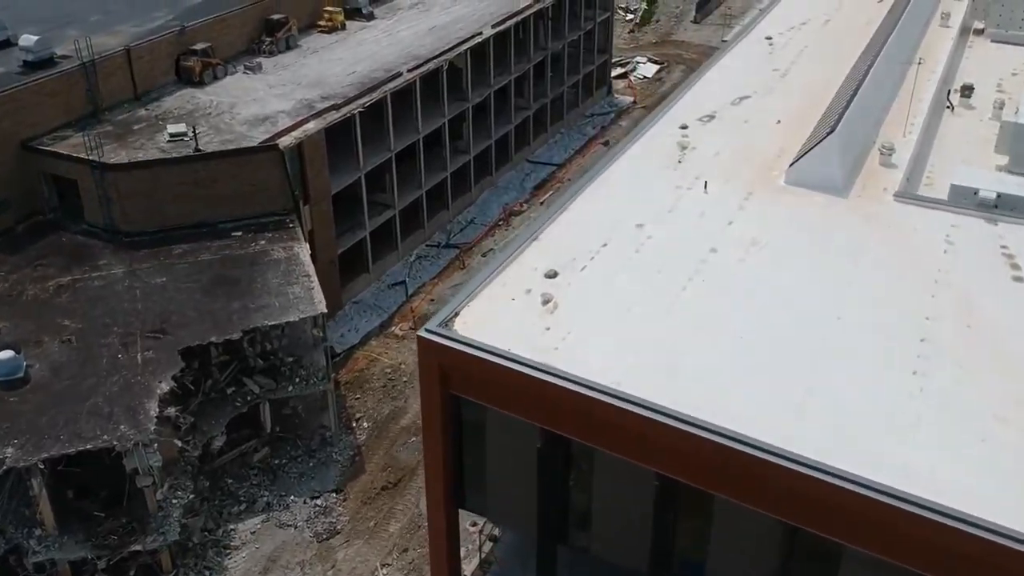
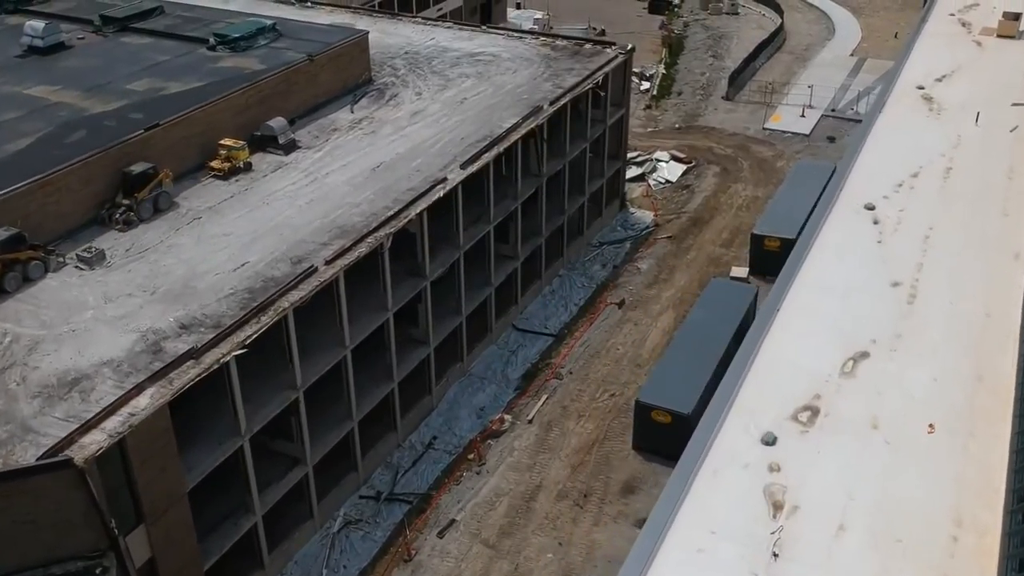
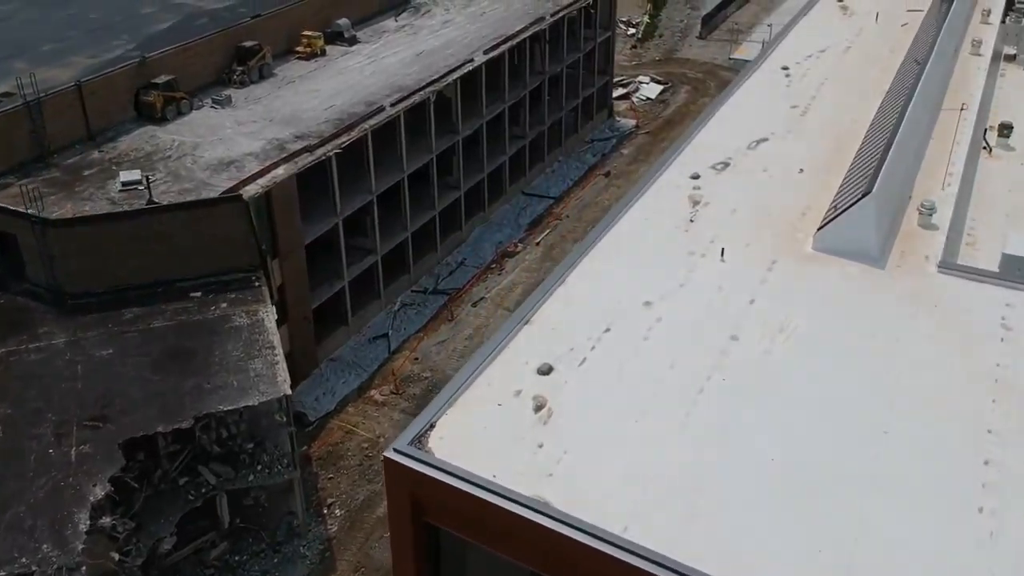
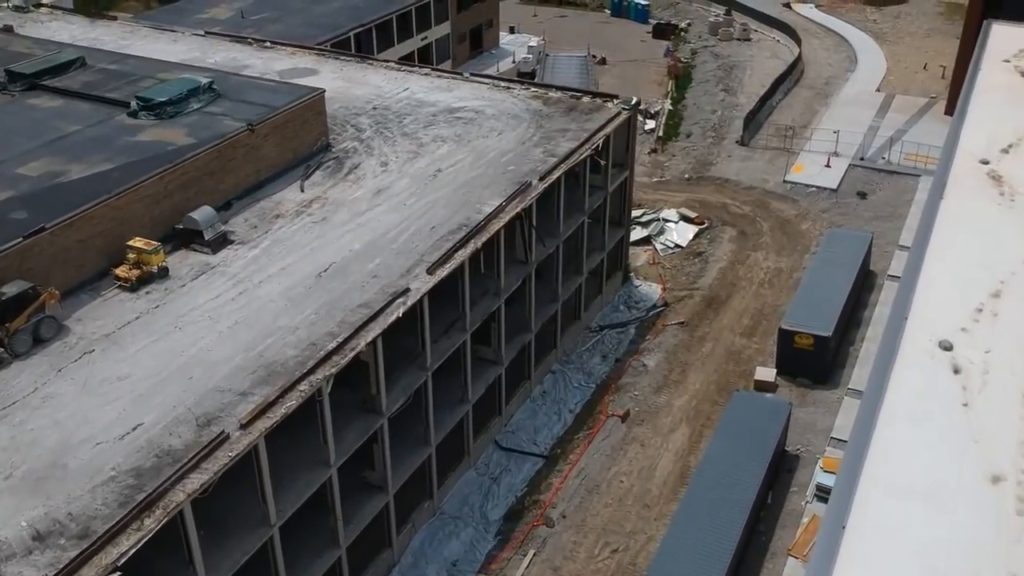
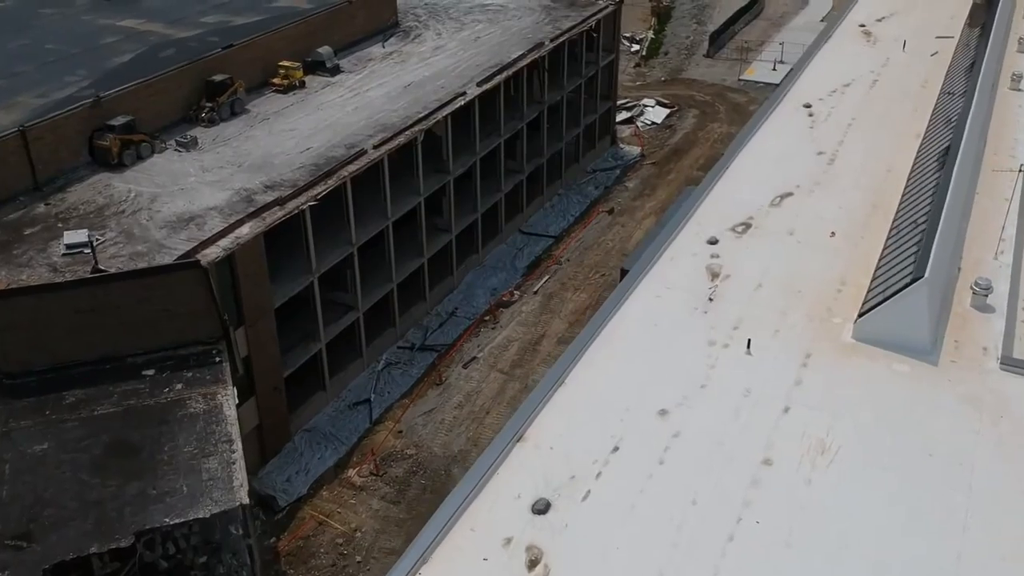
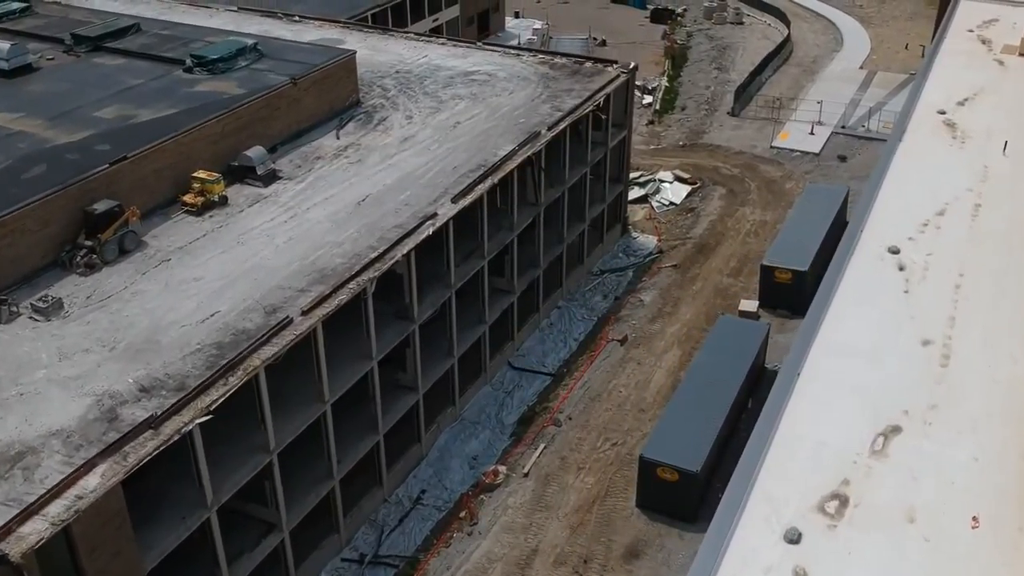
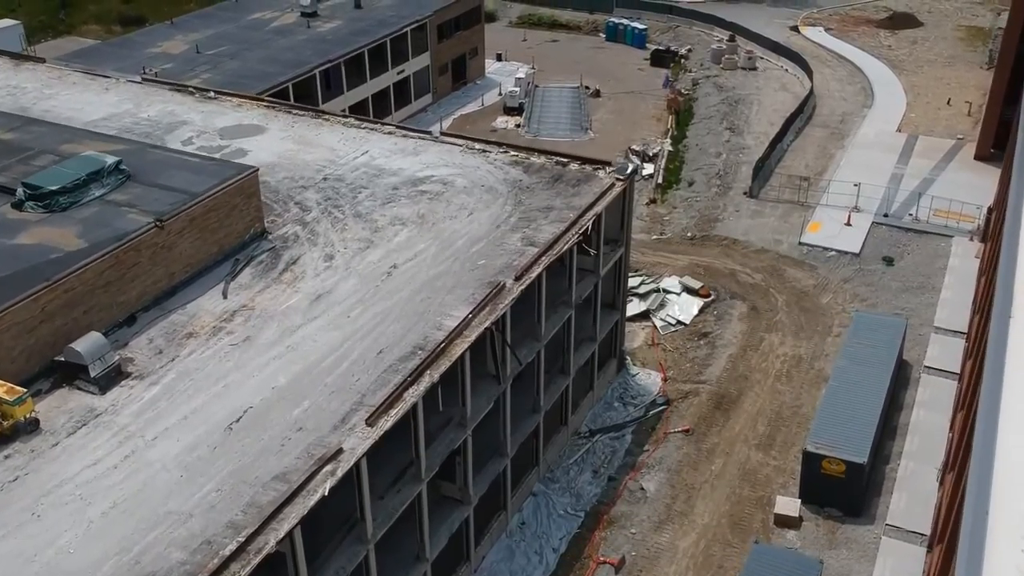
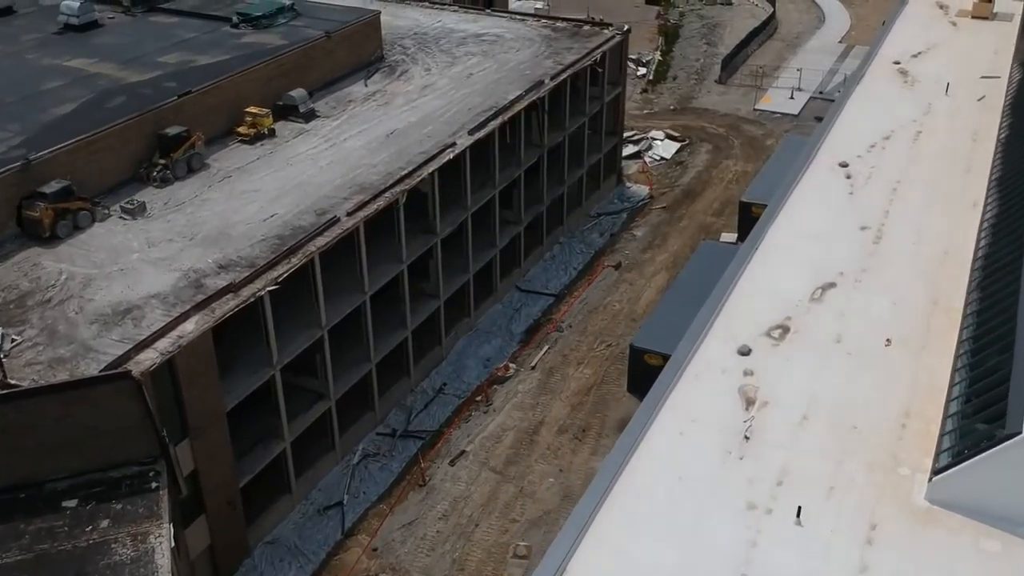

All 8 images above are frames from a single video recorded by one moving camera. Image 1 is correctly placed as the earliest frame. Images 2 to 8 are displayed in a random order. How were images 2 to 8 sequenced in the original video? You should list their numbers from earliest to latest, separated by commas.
3, 5, 8, 2, 6, 4, 7
